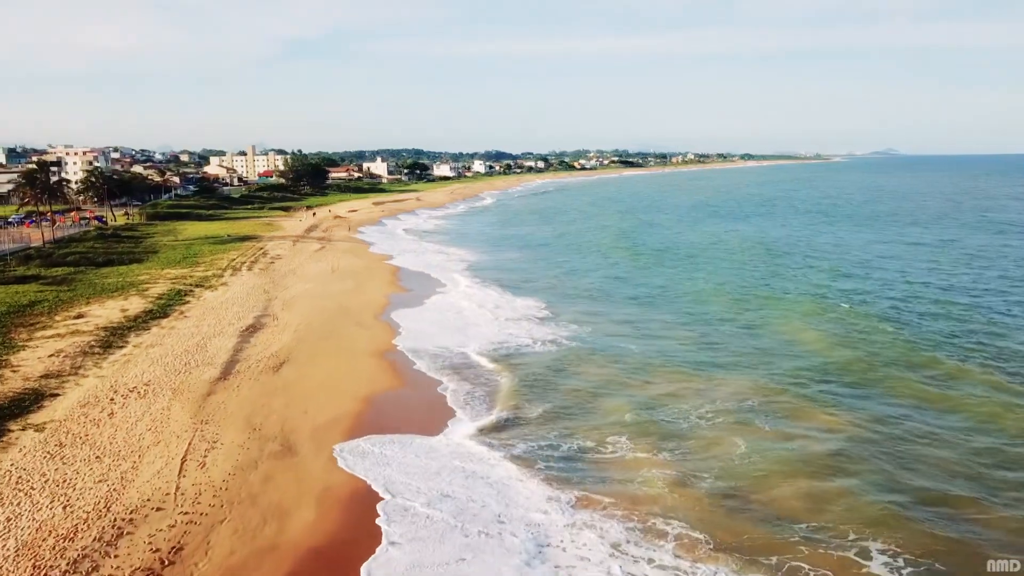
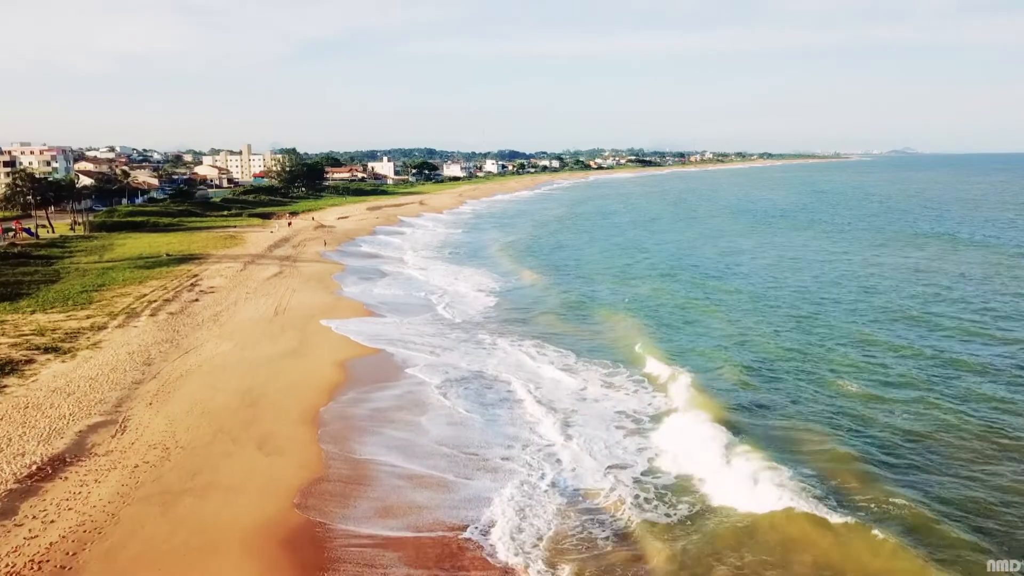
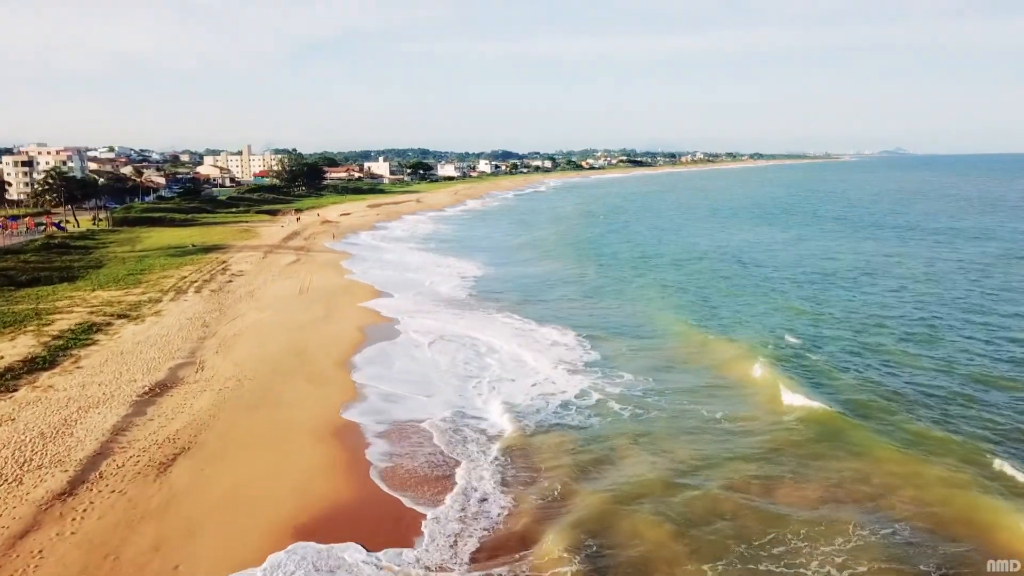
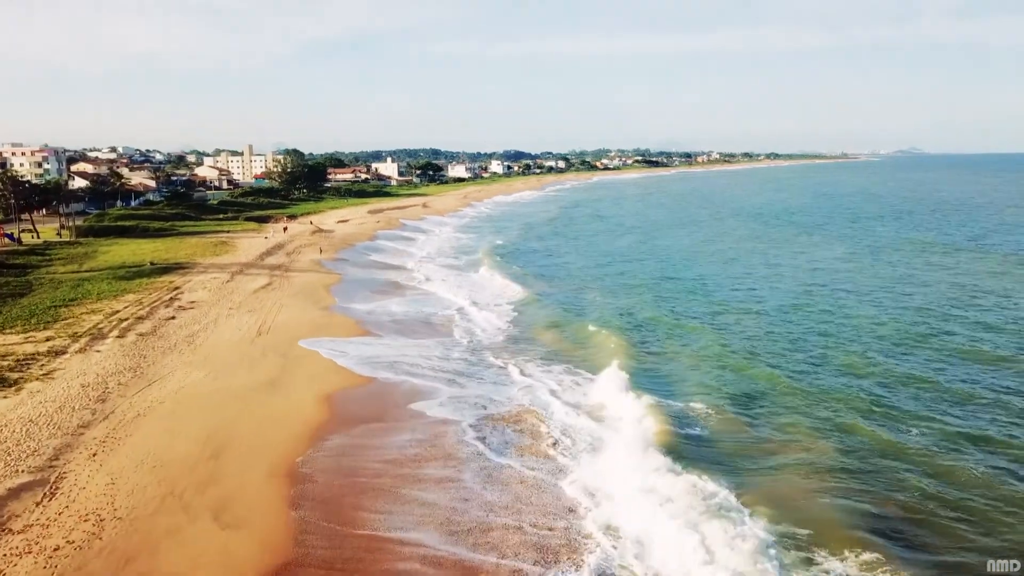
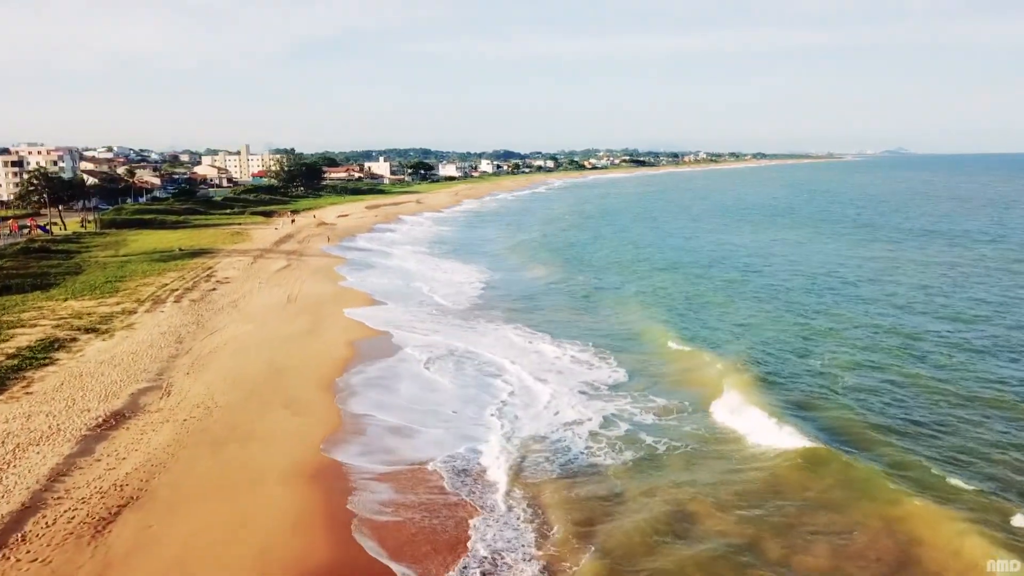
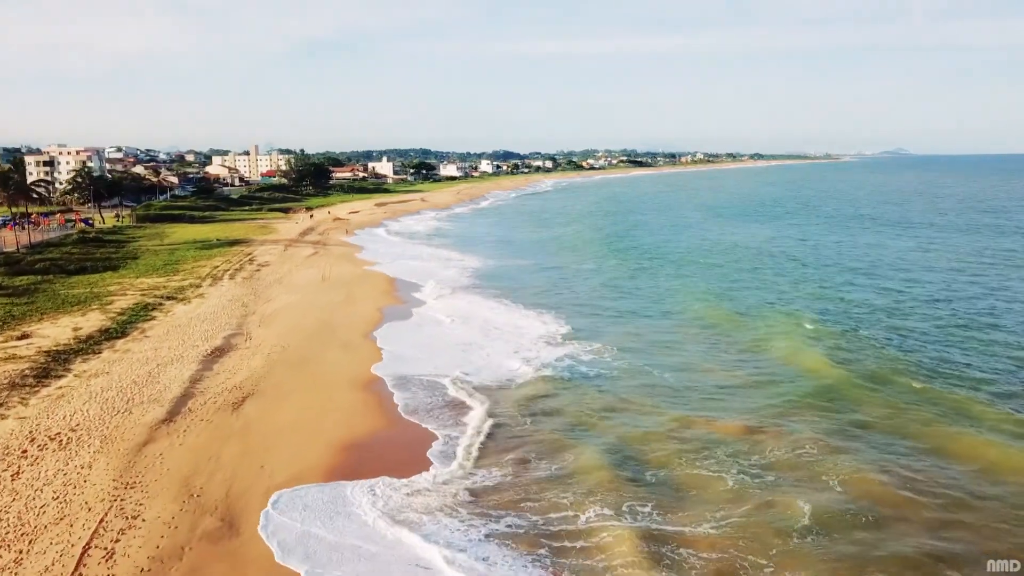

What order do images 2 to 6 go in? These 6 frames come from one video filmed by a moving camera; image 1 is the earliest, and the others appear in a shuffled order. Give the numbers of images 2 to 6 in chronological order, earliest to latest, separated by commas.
6, 3, 5, 2, 4
